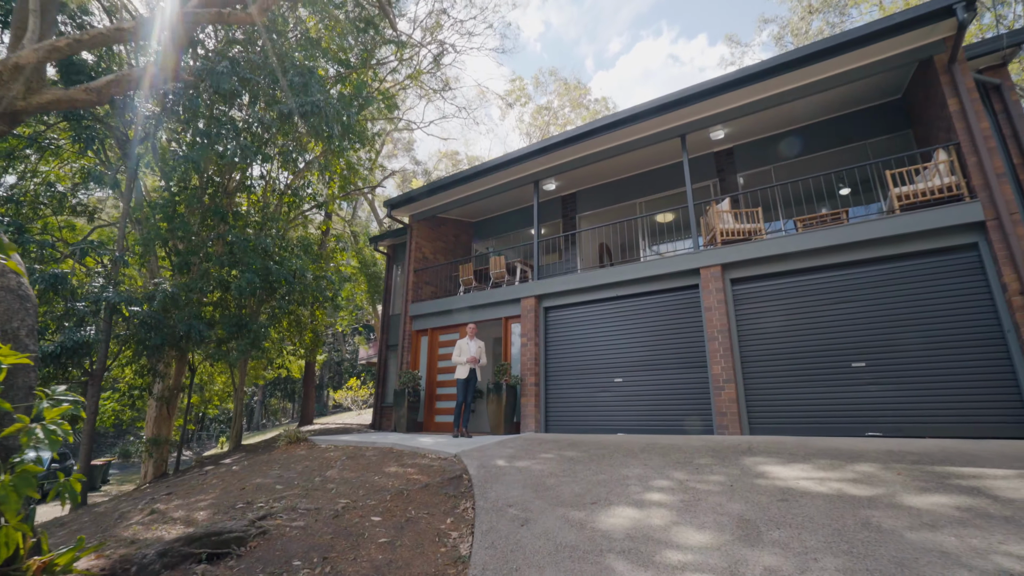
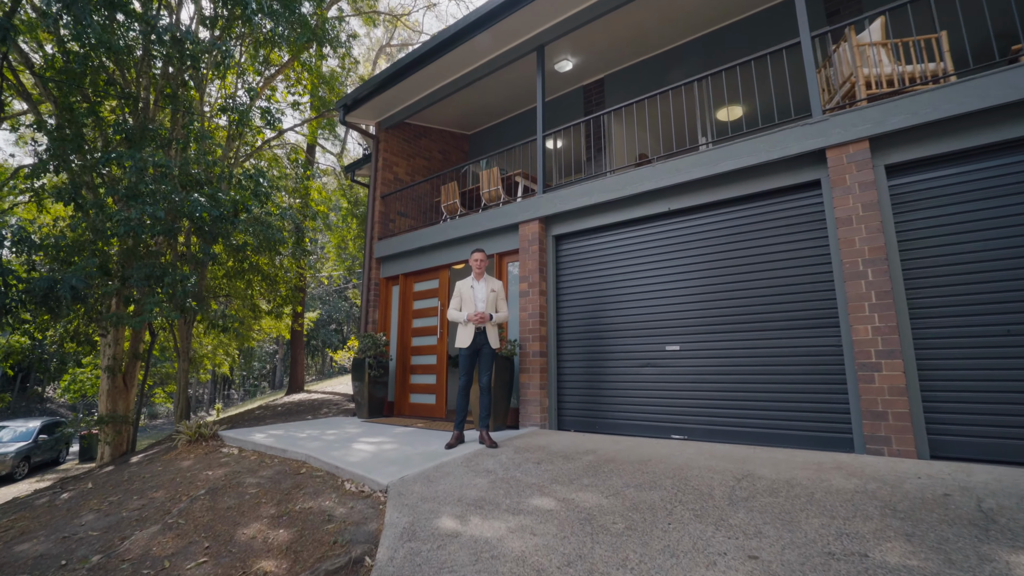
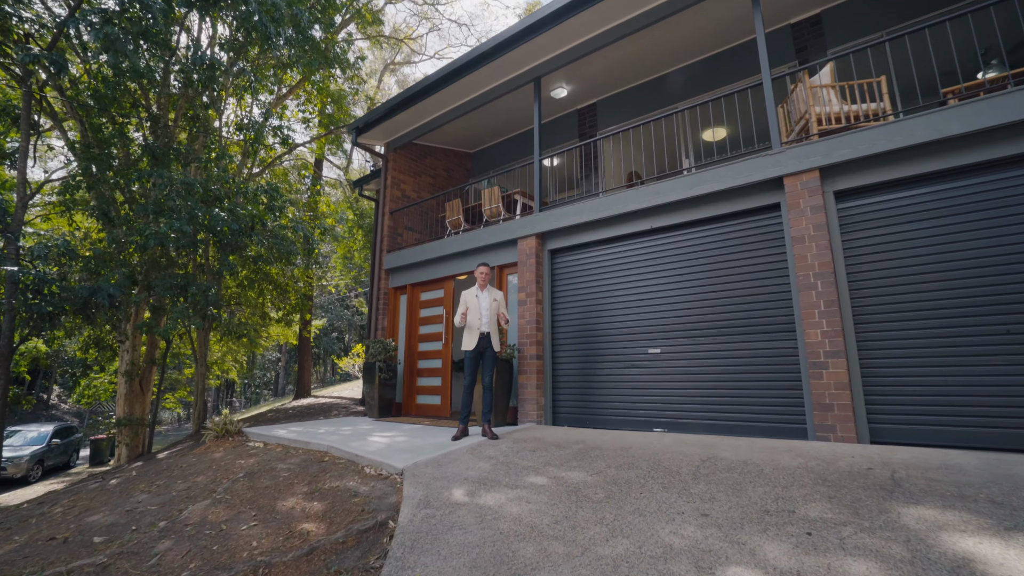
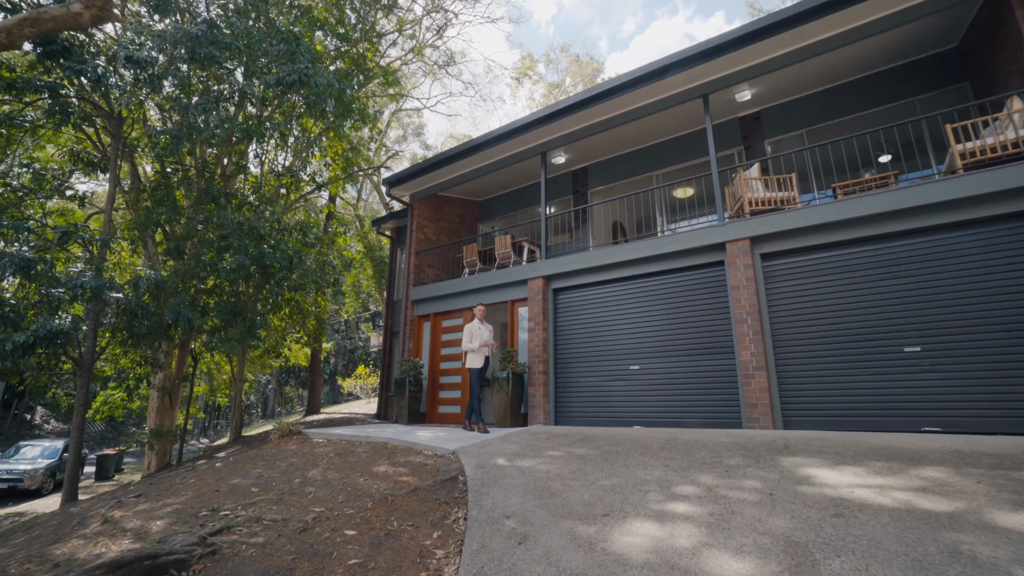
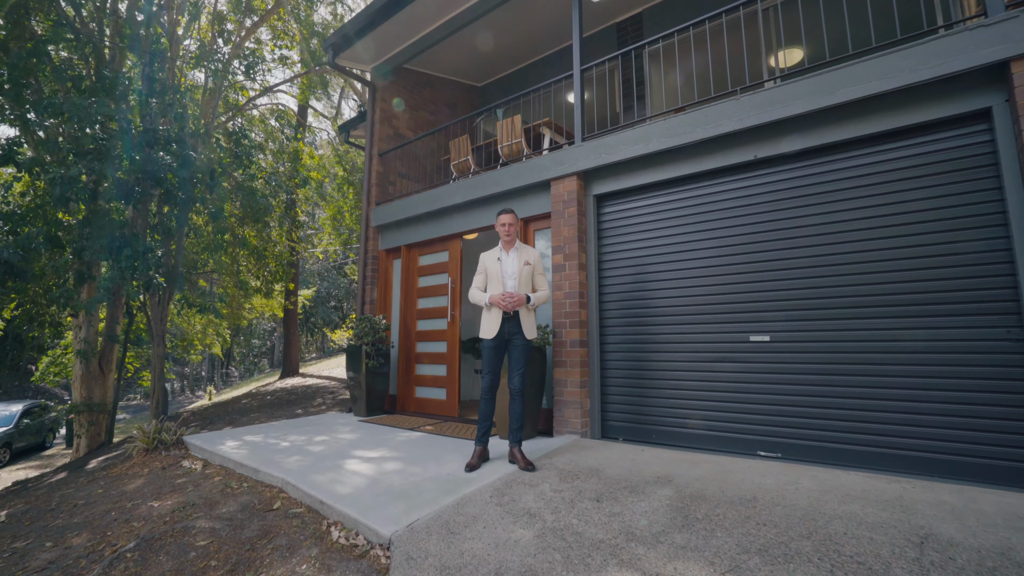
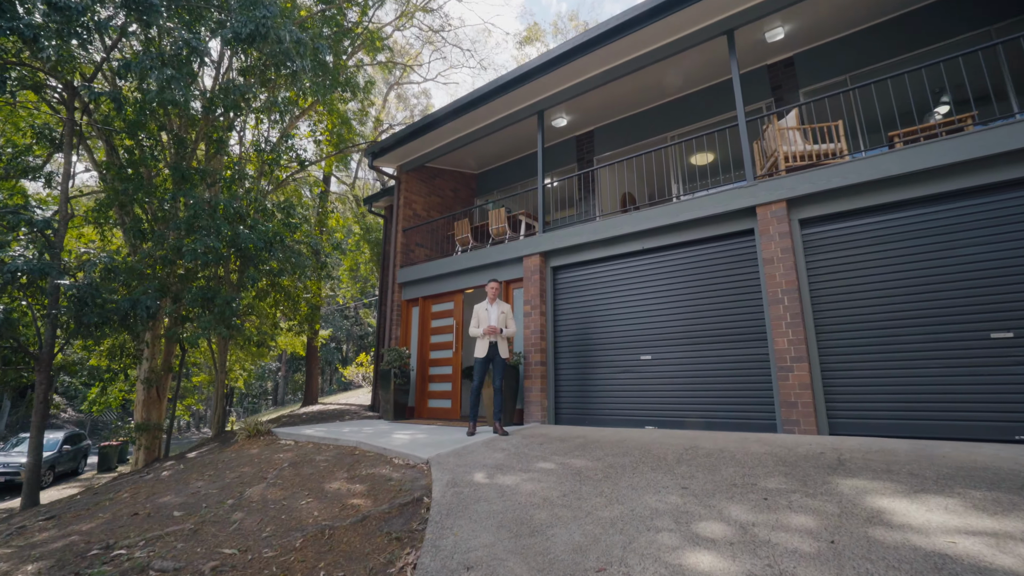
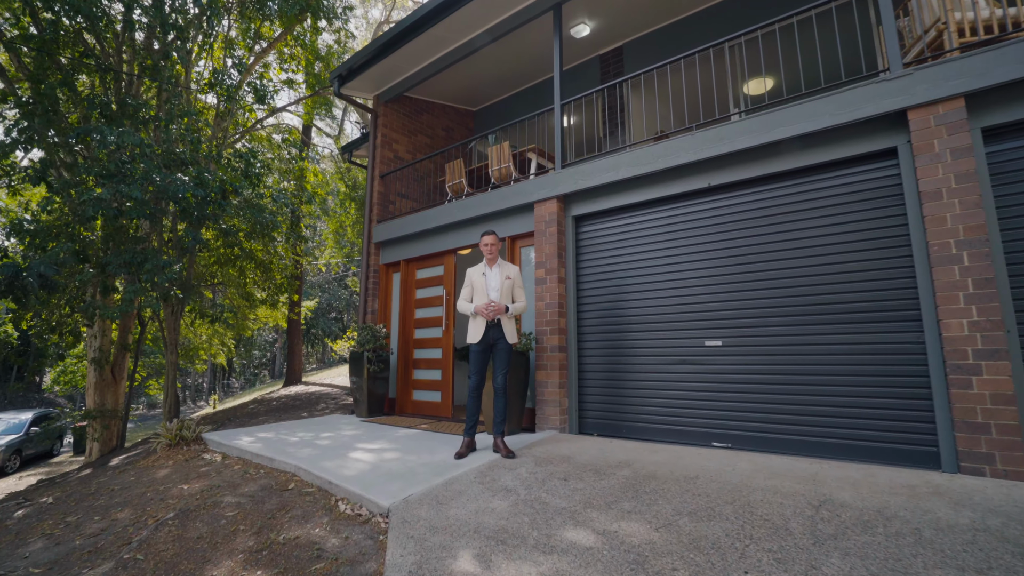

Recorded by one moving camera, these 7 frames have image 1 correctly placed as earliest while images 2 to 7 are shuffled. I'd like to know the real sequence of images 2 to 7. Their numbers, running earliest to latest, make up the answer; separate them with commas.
4, 6, 3, 2, 7, 5
